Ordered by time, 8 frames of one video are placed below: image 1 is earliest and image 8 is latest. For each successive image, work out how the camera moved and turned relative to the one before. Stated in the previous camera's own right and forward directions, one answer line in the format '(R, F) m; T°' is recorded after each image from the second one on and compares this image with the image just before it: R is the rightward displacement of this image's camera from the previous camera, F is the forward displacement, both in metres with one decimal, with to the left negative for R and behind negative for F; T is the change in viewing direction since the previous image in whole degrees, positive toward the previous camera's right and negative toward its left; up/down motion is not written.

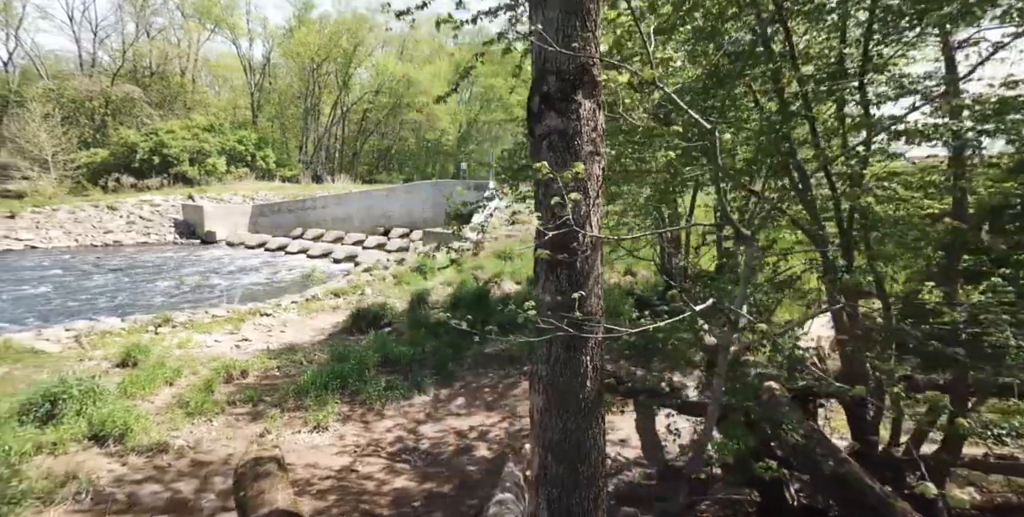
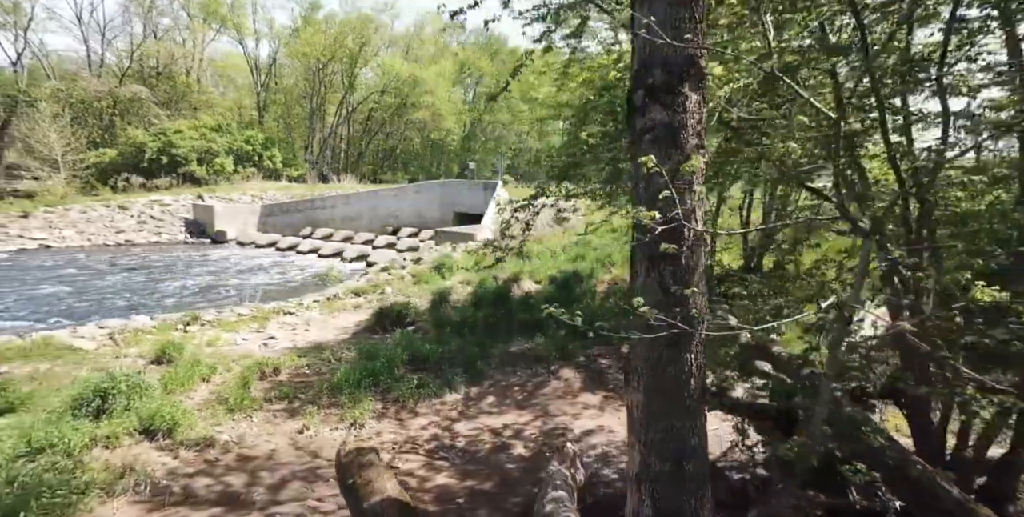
(-0.3, -0.1) m; 0°
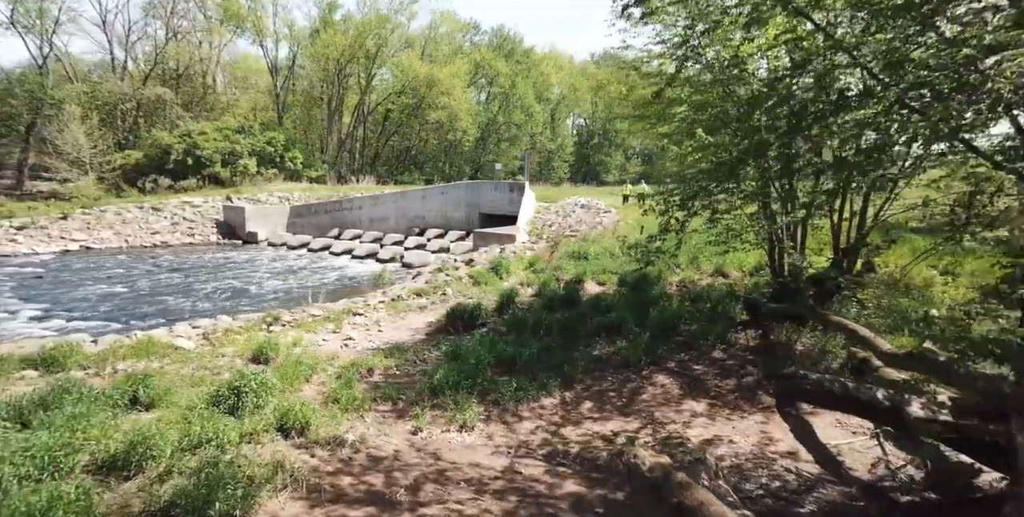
(-1.1, -0.1) m; -1°
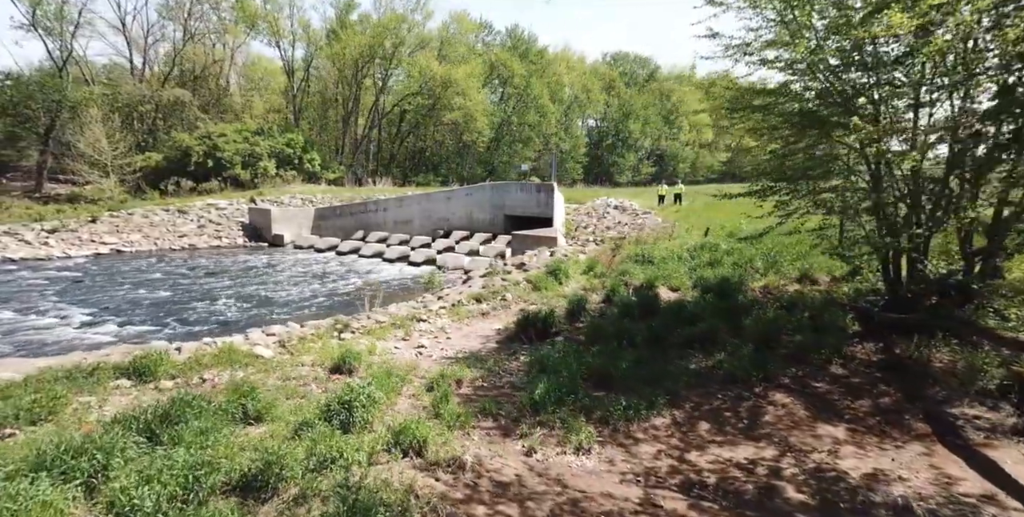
(-1.1, +0.4) m; -1°
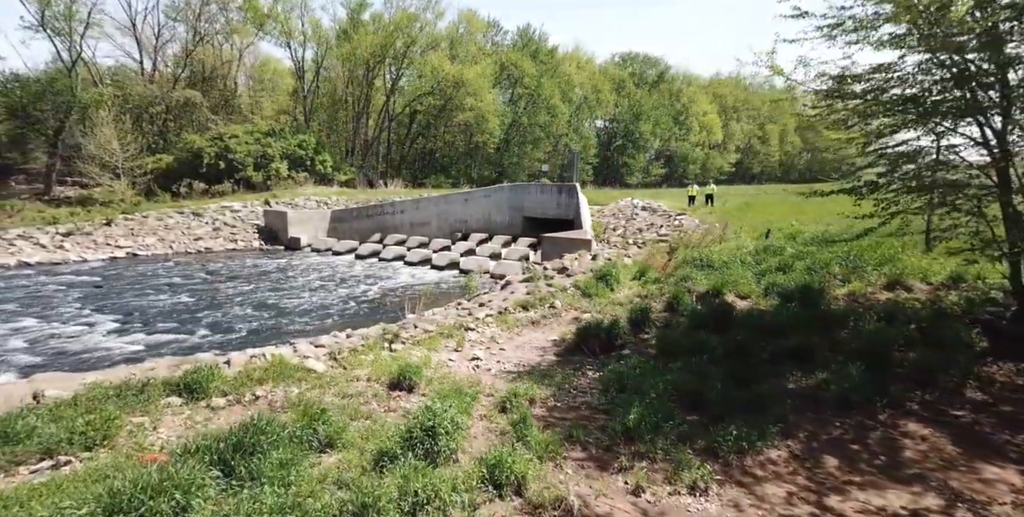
(-0.9, +0.6) m; 0°
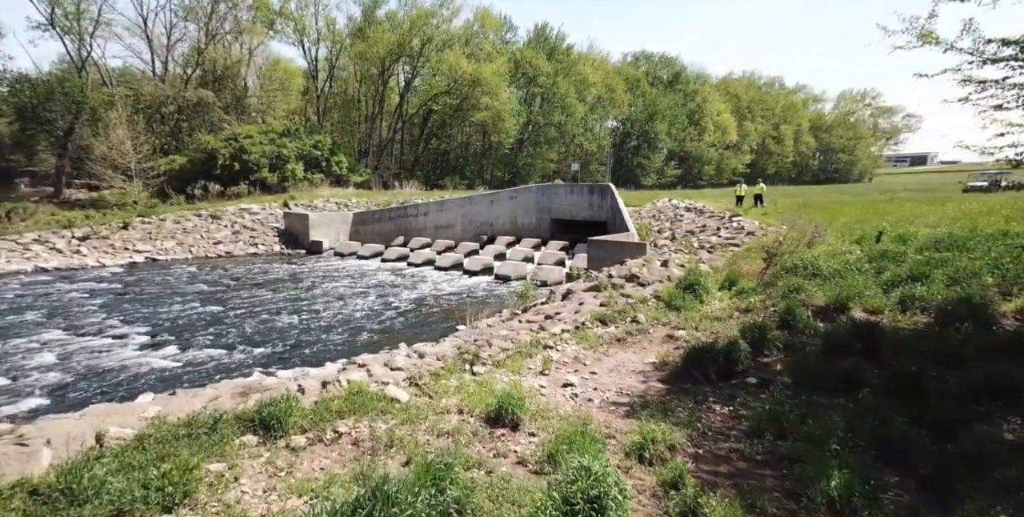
(-1.3, +1.2) m; 0°
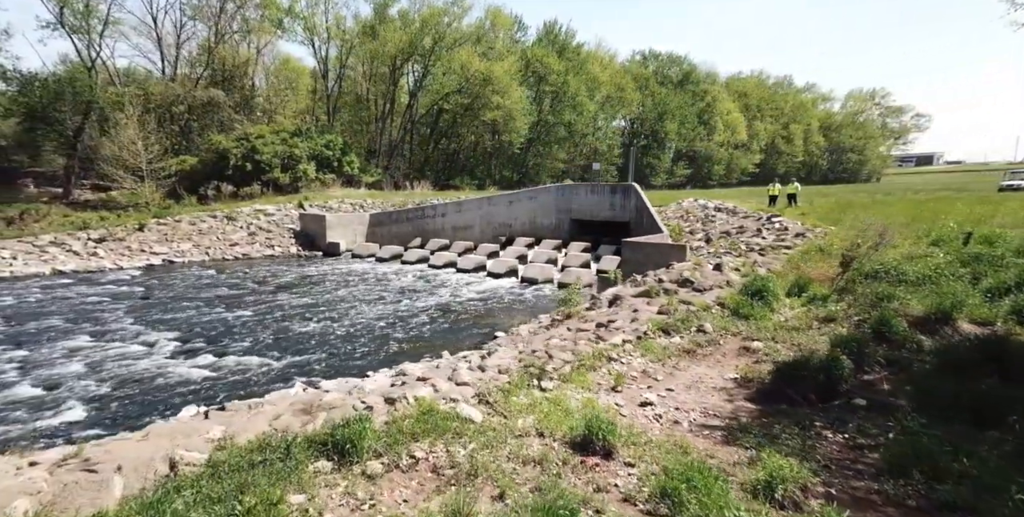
(-0.9, +0.6) m; 0°
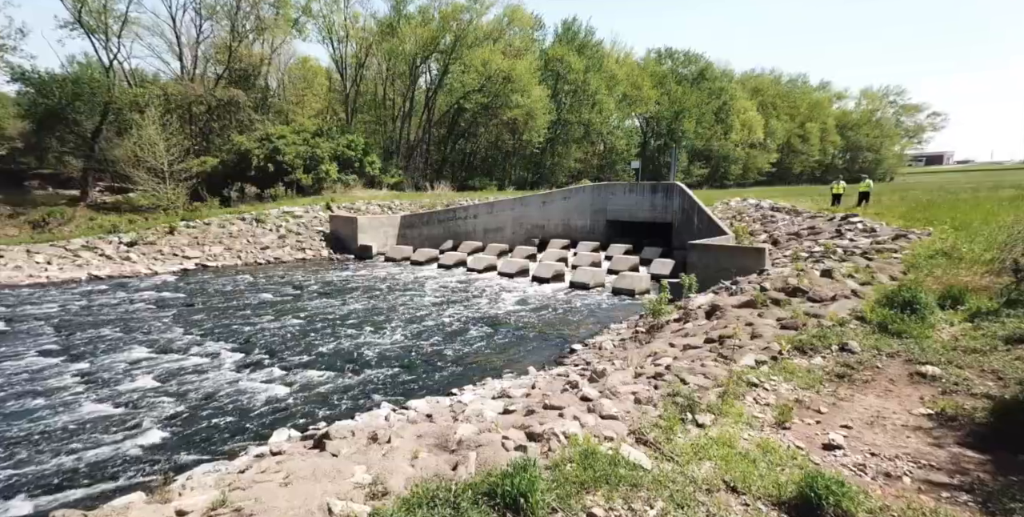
(-1.5, +1.1) m; -1°
